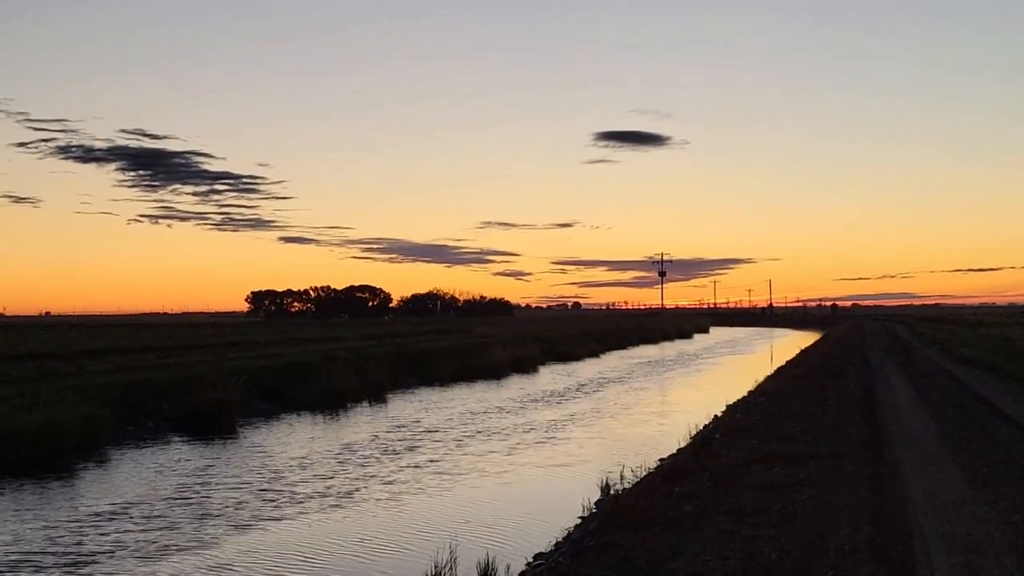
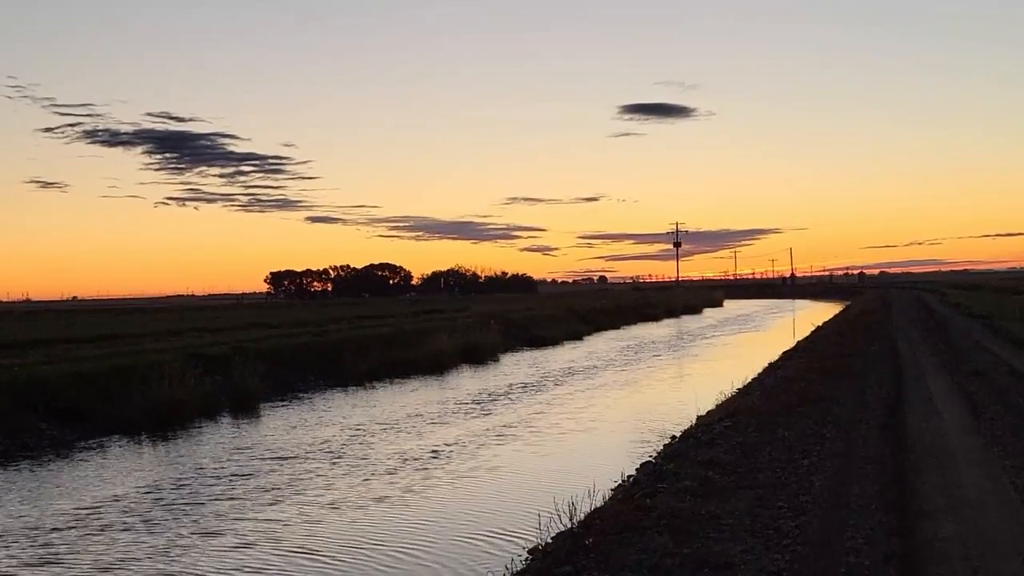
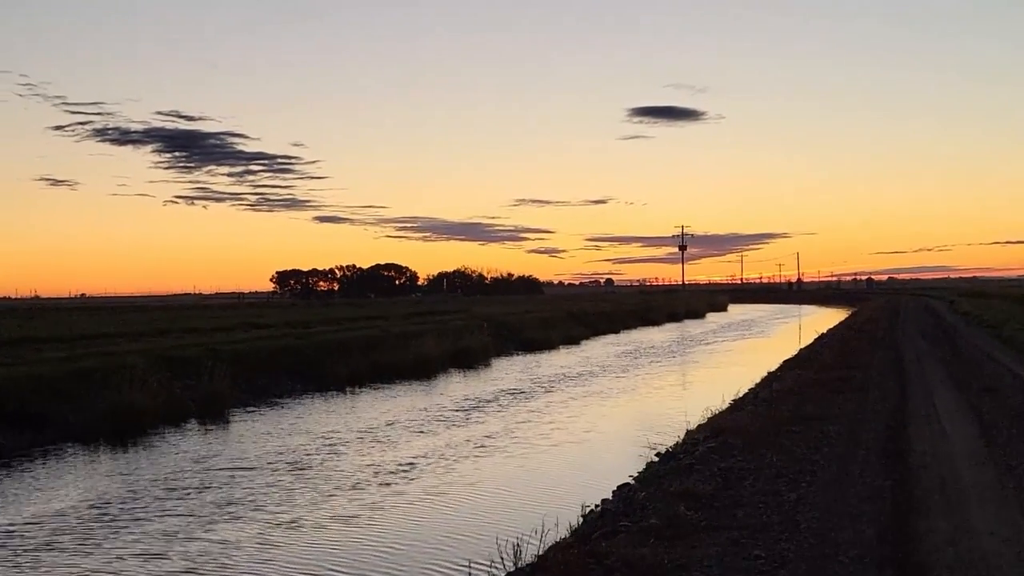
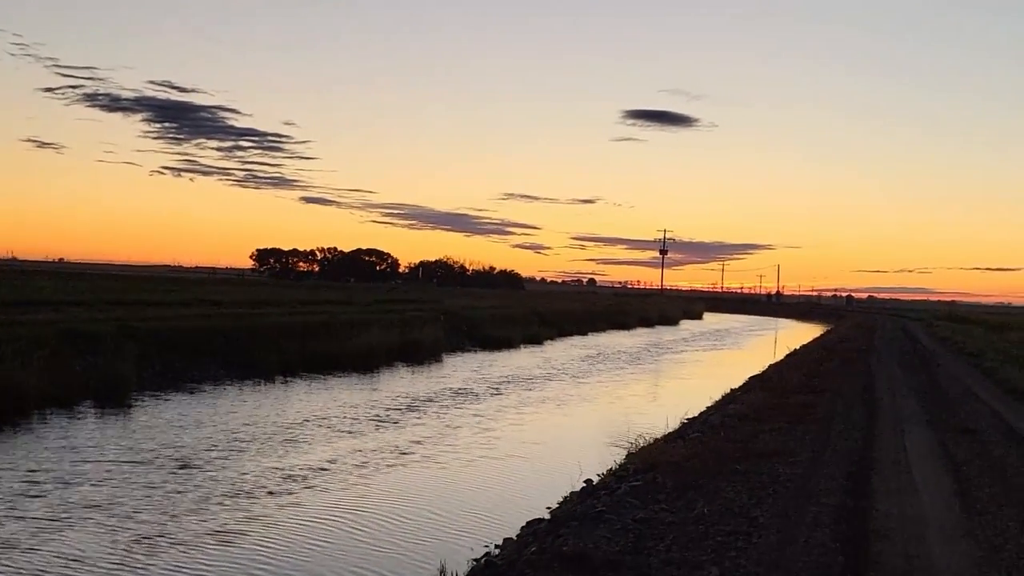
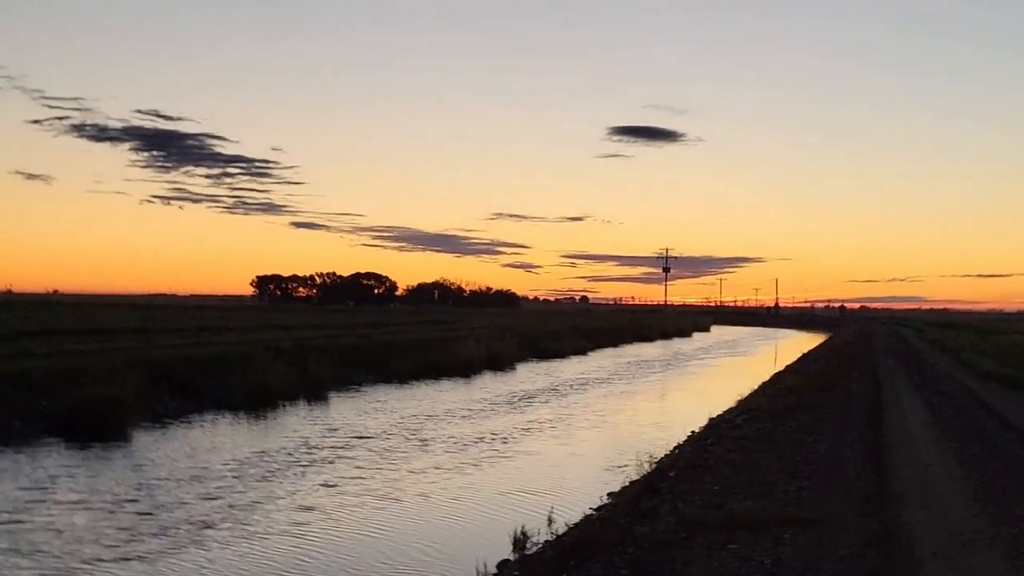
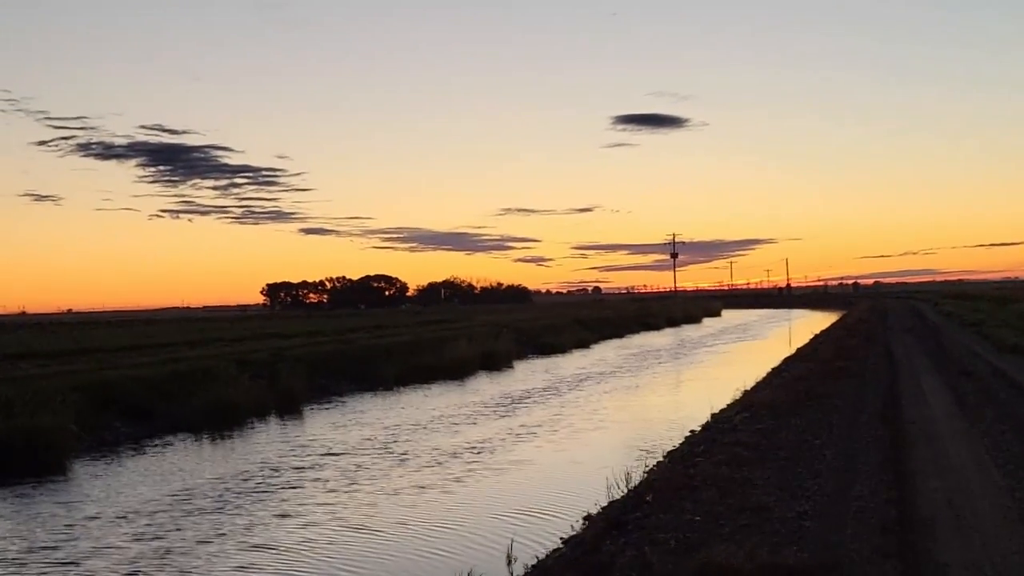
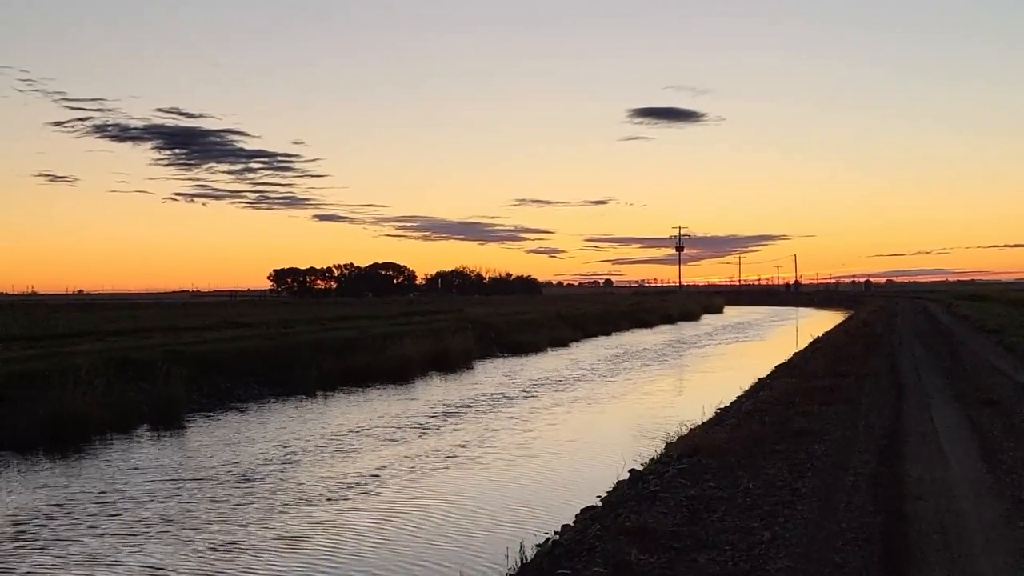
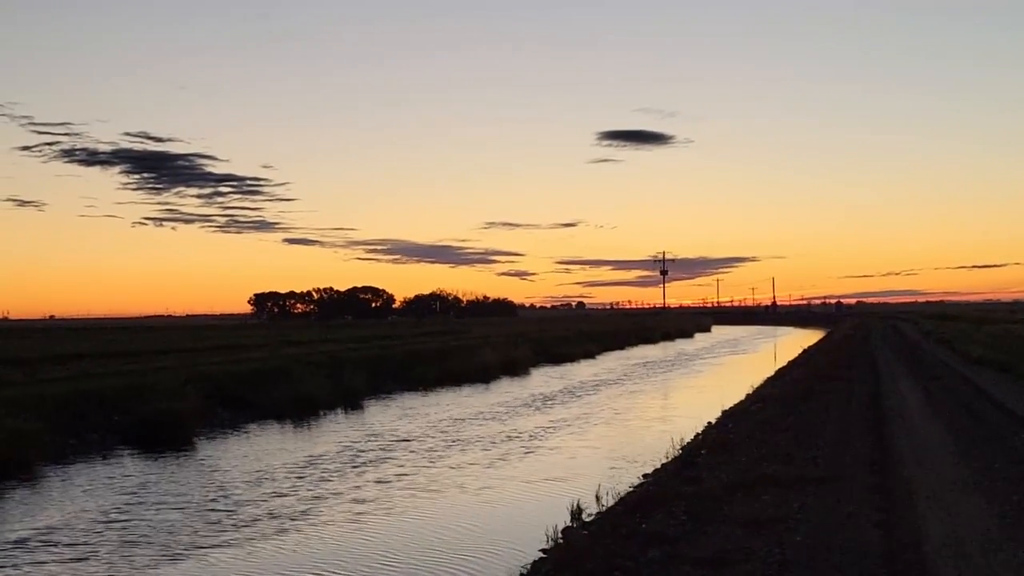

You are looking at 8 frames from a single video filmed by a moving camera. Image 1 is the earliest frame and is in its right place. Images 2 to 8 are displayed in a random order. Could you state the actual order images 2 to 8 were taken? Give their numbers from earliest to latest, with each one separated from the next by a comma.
8, 5, 6, 2, 3, 7, 4
